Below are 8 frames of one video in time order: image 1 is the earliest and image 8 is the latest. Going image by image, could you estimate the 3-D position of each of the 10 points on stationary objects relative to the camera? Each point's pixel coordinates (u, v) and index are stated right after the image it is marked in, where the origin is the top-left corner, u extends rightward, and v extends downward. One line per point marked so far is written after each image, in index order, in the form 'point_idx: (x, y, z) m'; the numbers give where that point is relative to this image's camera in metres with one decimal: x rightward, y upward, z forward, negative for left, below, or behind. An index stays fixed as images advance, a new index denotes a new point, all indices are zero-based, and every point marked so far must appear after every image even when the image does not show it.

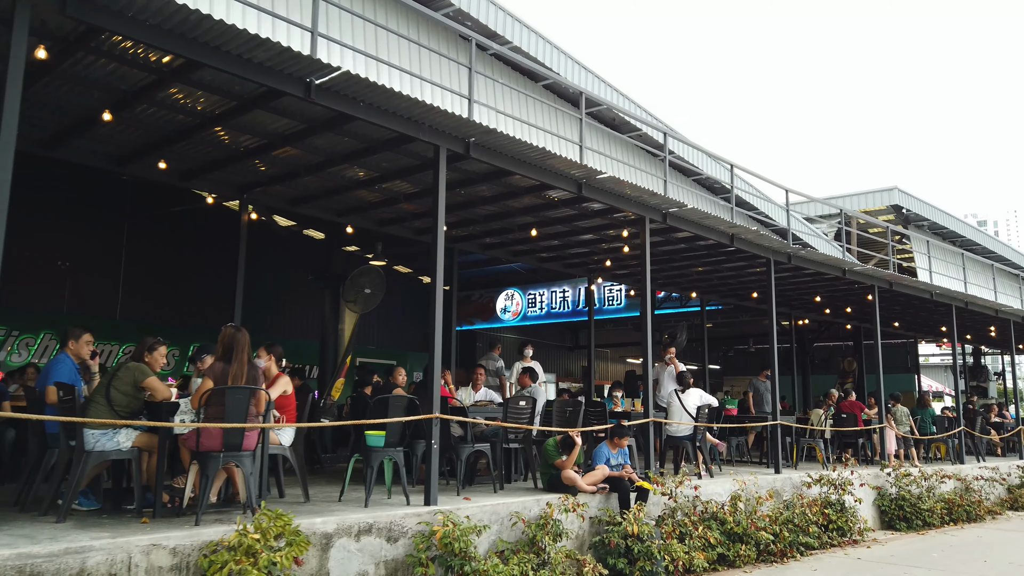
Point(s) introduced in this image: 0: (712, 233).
0: (+2.7, +0.8, +10.2) m
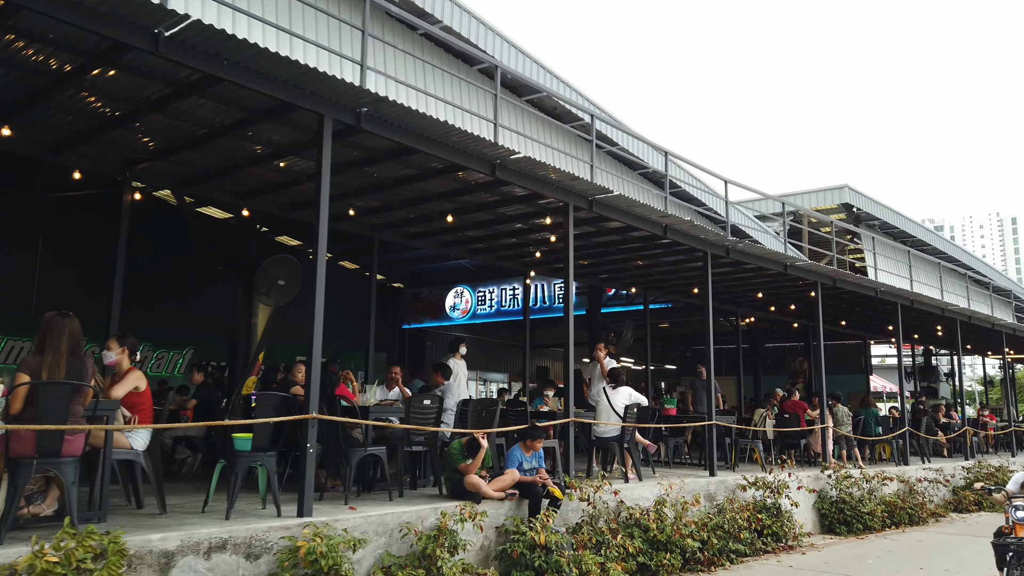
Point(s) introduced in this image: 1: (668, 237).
0: (+1.7, +0.8, +9.7) m
1: (+2.1, +0.7, +10.1) m
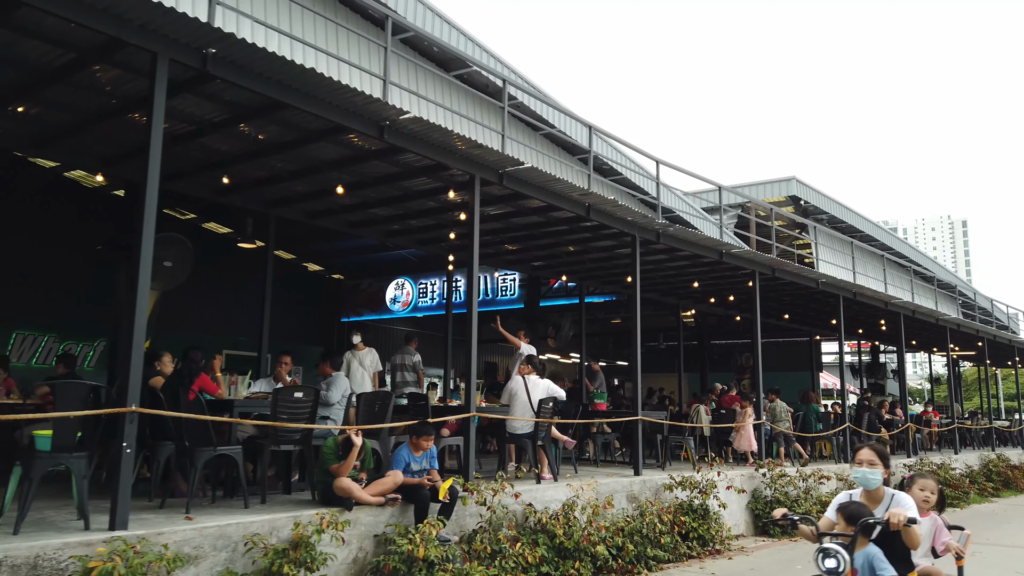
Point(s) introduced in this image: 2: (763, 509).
0: (+0.6, +1.0, +8.9) m
1: (+1.0, +0.9, +9.4) m
2: (+3.7, -3.3, +11.0) m
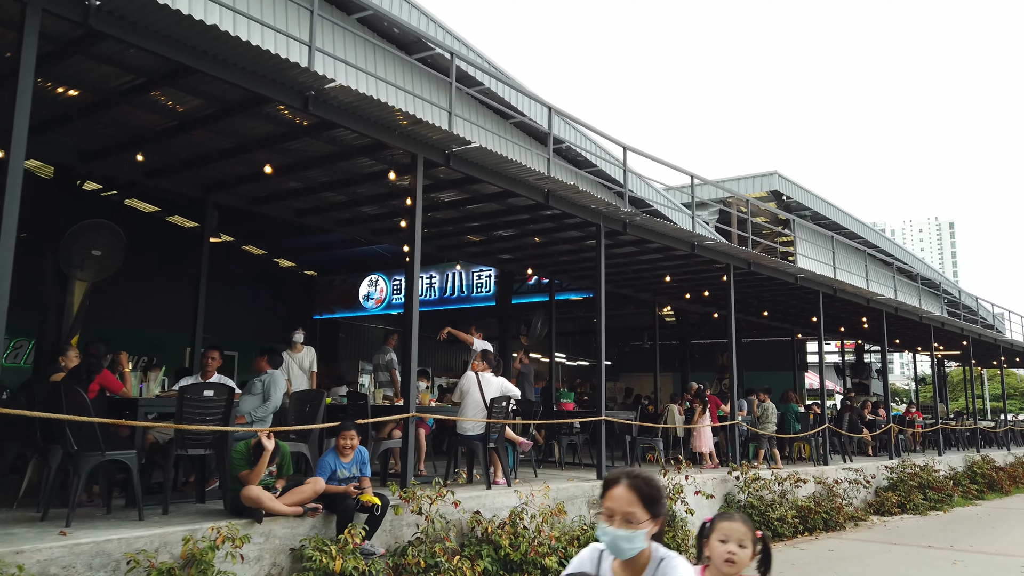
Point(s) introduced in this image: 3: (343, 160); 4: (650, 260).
0: (+0.1, +1.1, +8.3) m
1: (+0.5, +1.0, +8.8) m
2: (+3.2, -3.2, +10.5) m
3: (-1.8, +1.3, +7.7) m
4: (+2.2, +0.5, +12.1) m
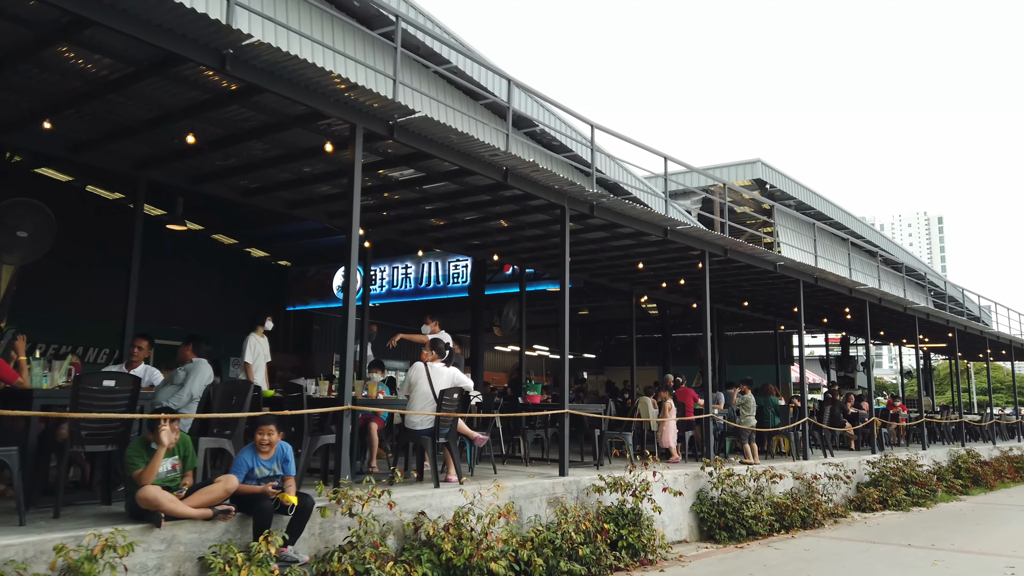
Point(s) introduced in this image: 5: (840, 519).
0: (-0.4, +1.3, +7.8) m
1: (0.0, +1.2, +8.3) m
2: (+2.7, -3.0, +10.0) m
3: (-2.2, +1.5, +7.1) m
4: (+1.7, +0.7, +11.6) m
5: (+5.3, -3.8, +12.1) m
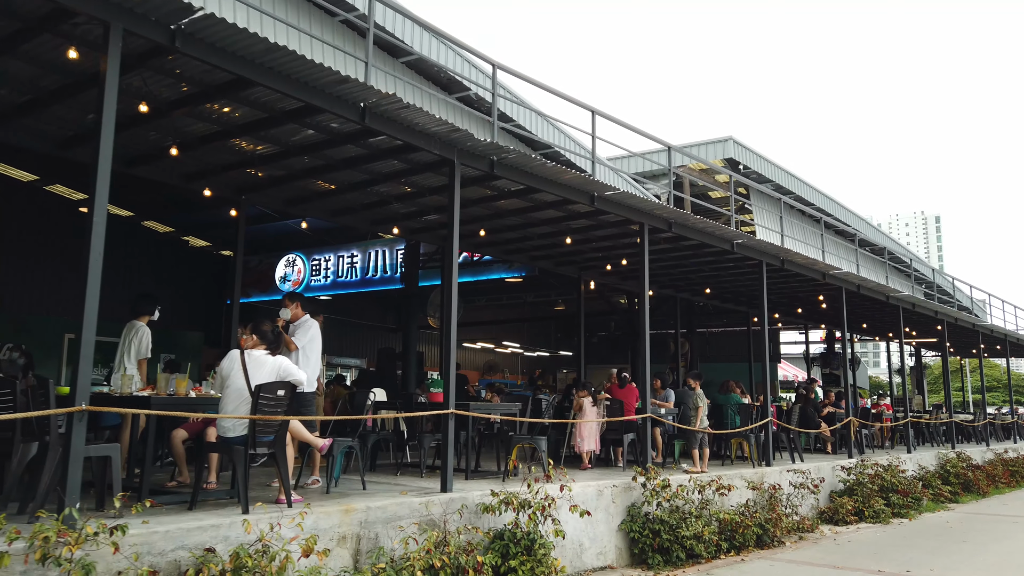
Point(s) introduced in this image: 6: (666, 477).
0: (-1.6, +1.6, +6.1) m
1: (-1.2, +1.4, +6.6) m
2: (+1.4, -2.7, +8.3) m
3: (-3.4, +1.8, +5.4) m
4: (+0.5, +0.9, +9.9) m
5: (+4.1, -3.5, +10.4) m
6: (+1.9, -2.3, +8.9) m
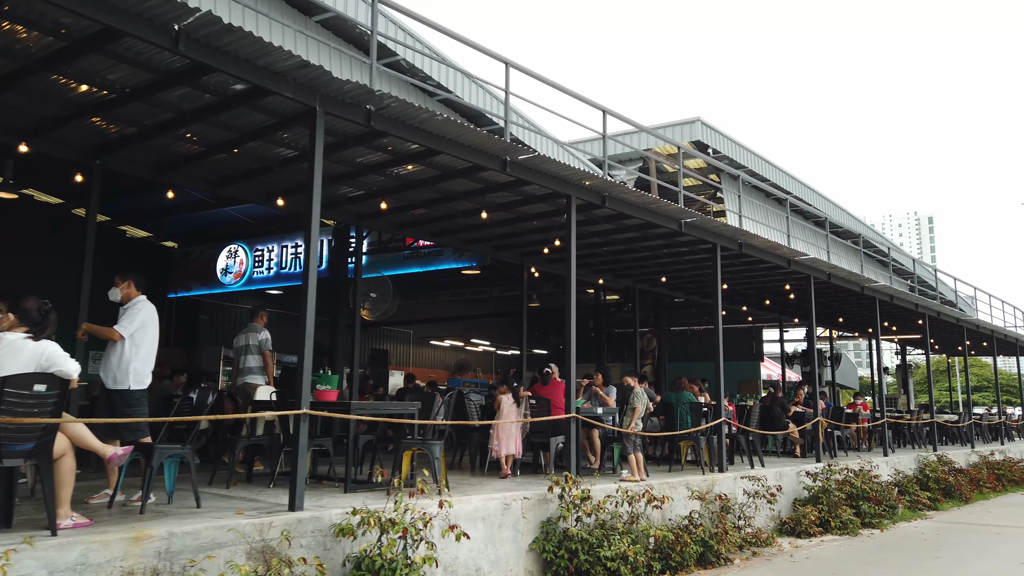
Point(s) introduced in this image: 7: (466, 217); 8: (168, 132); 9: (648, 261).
0: (-2.6, +1.8, +4.8) m
1: (-2.3, +1.6, +5.3) m
2: (+0.4, -2.5, +7.1) m
3: (-4.5, +2.0, +4.1) m
4: (-0.5, +1.2, +8.7) m
5: (+3.1, -3.3, +9.2) m
6: (+0.8, -2.1, +7.7) m
7: (-0.6, +0.9, +9.8) m
8: (-3.3, +1.5, +7.1) m
9: (+2.3, +0.4, +12.5) m
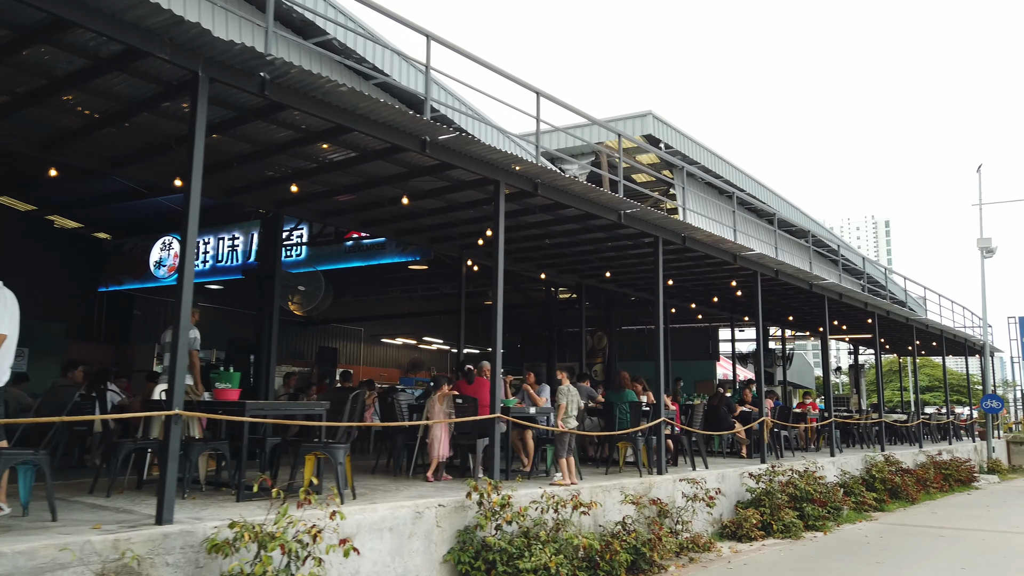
0: (-3.3, +1.9, +4.2) m
1: (-2.9, +1.7, +4.7) m
2: (-0.4, -2.4, +6.6) m
3: (-5.1, +2.1, +3.4) m
4: (-1.4, +1.3, +8.1) m
5: (+2.2, -3.2, +8.8) m
6: (0.0, -2.0, +7.1) m
7: (-1.5, +1.0, +9.2) m
8: (-4.0, +1.6, +6.4) m
9: (+1.3, +0.4, +12.0) m
